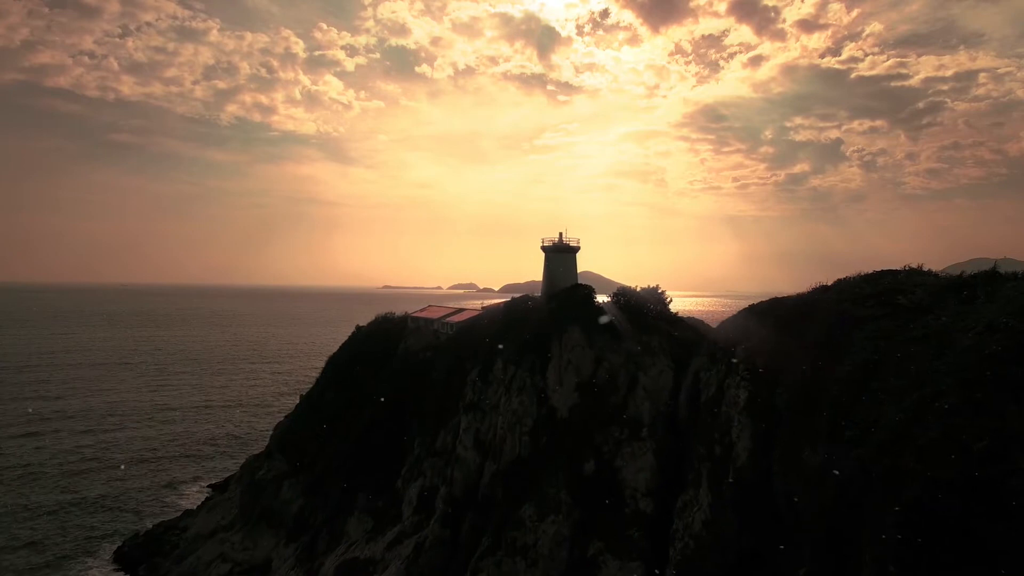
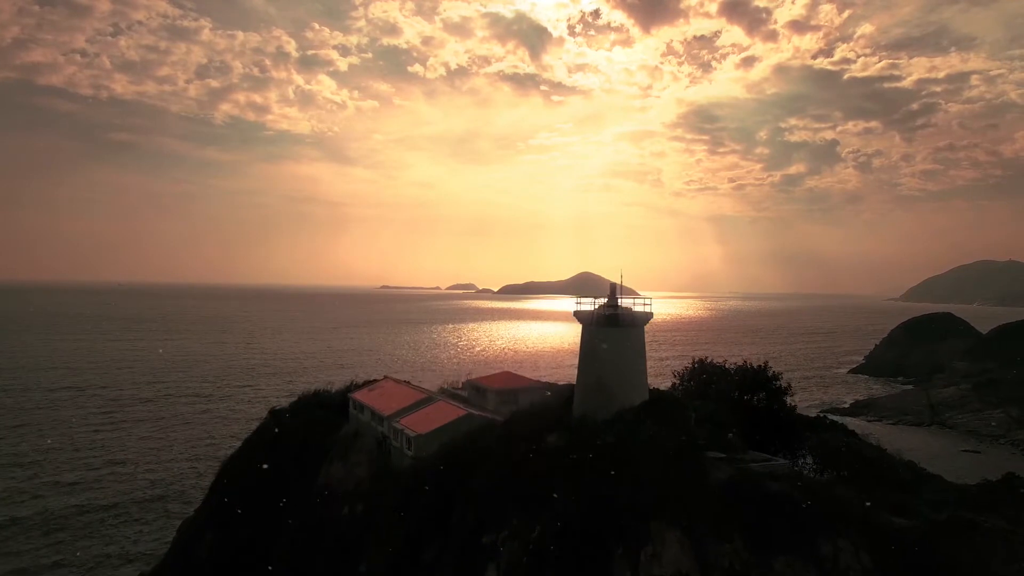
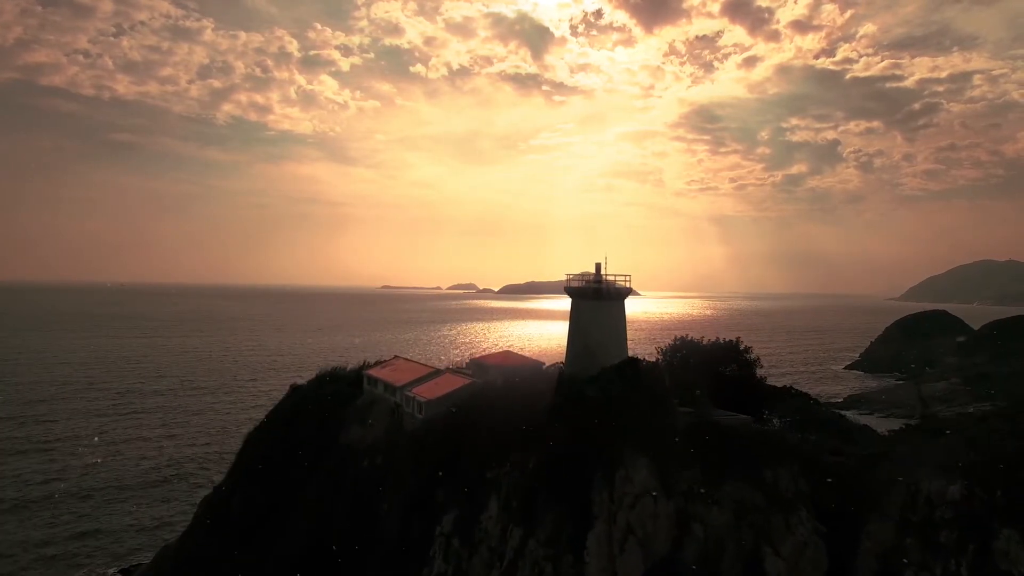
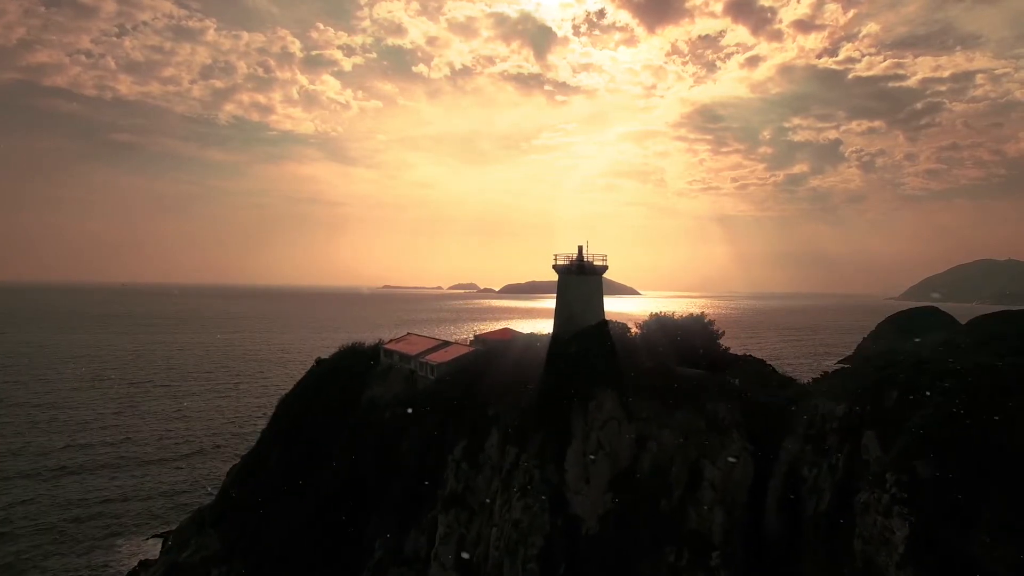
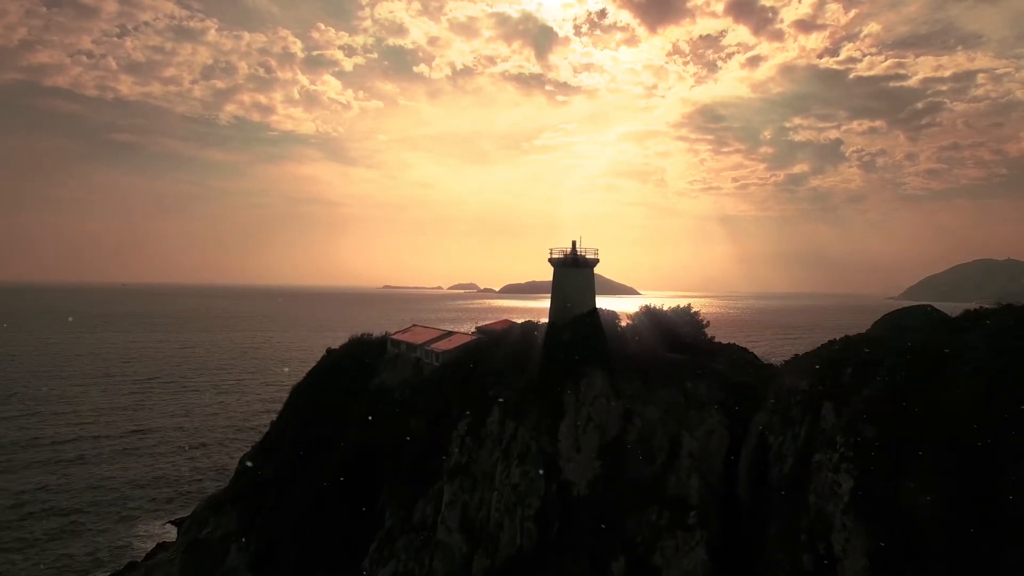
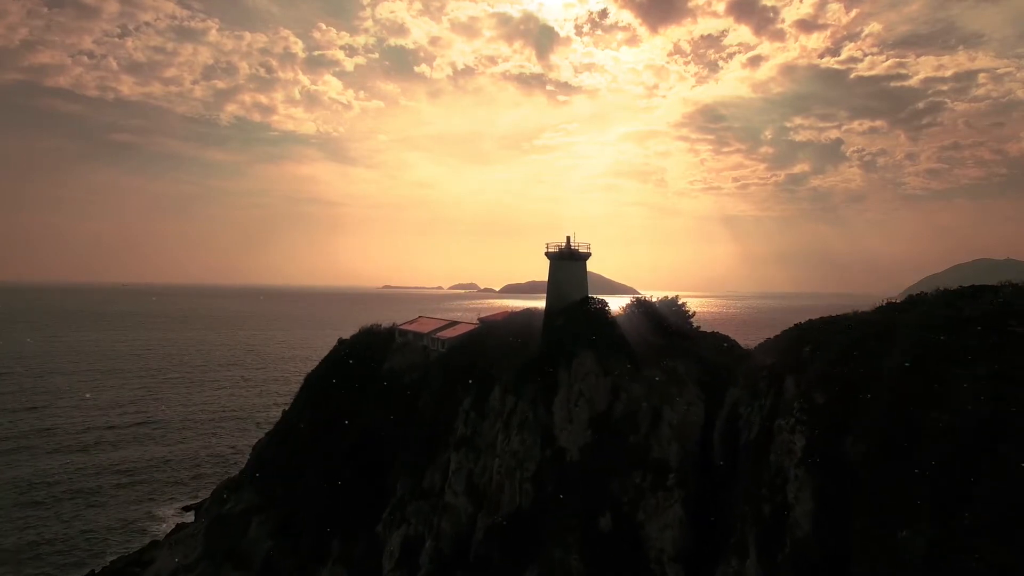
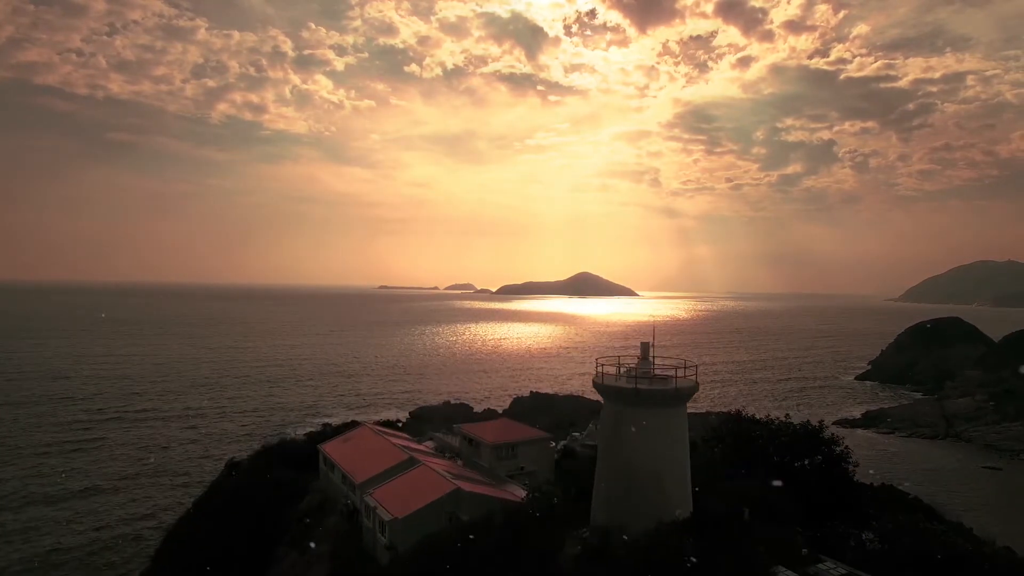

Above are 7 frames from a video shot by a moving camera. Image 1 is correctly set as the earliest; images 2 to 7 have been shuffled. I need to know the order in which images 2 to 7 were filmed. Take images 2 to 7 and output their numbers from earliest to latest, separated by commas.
6, 5, 4, 3, 2, 7
